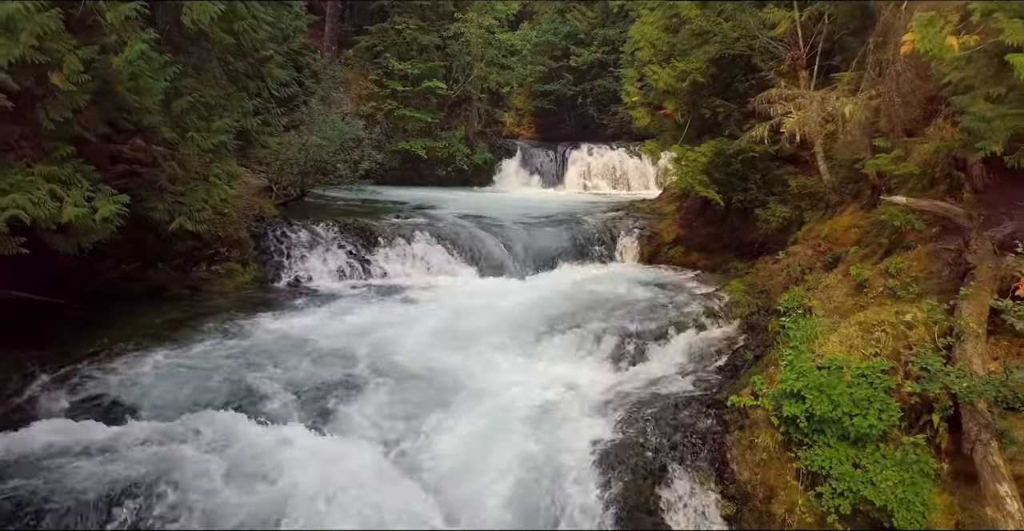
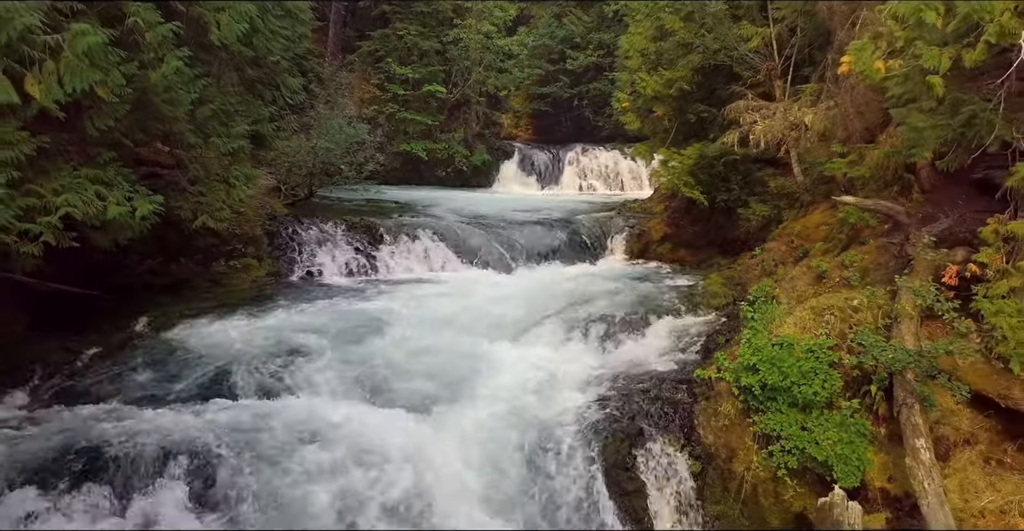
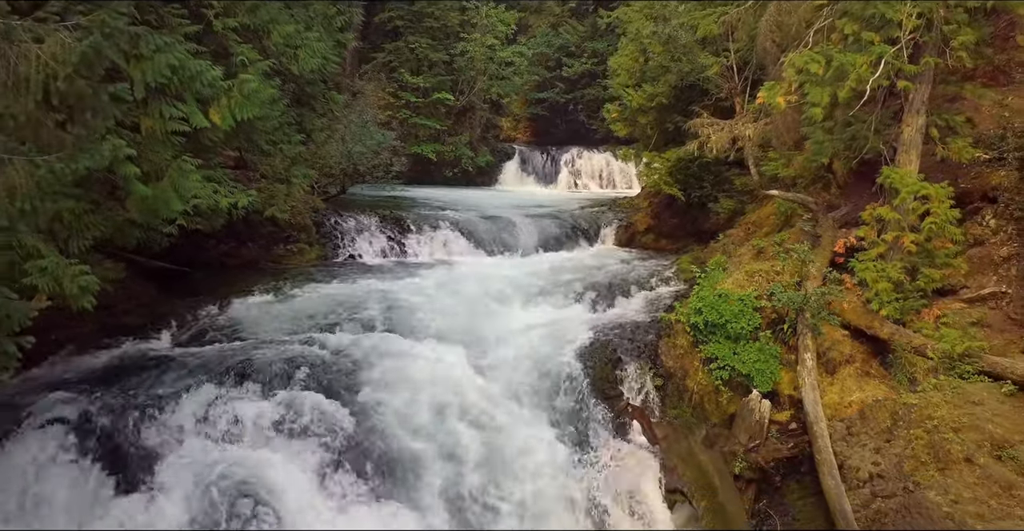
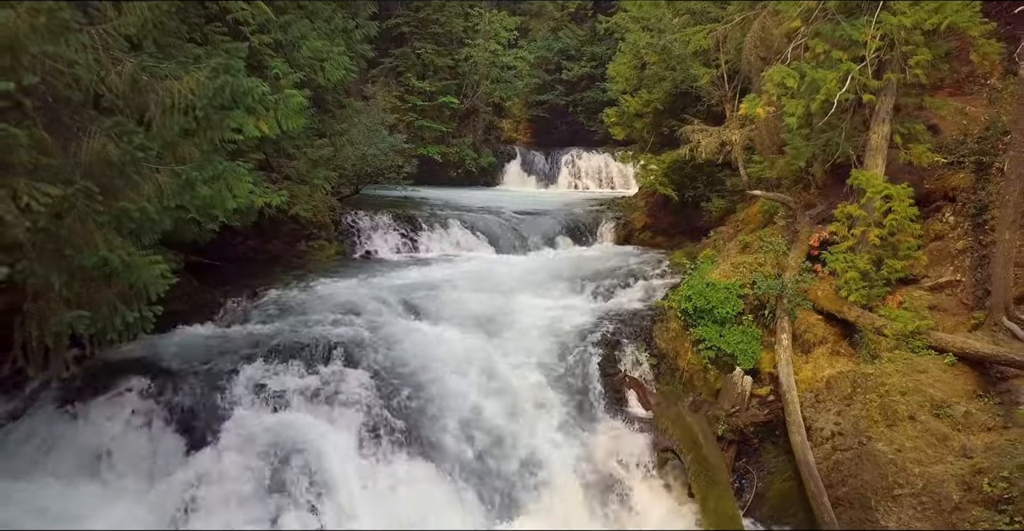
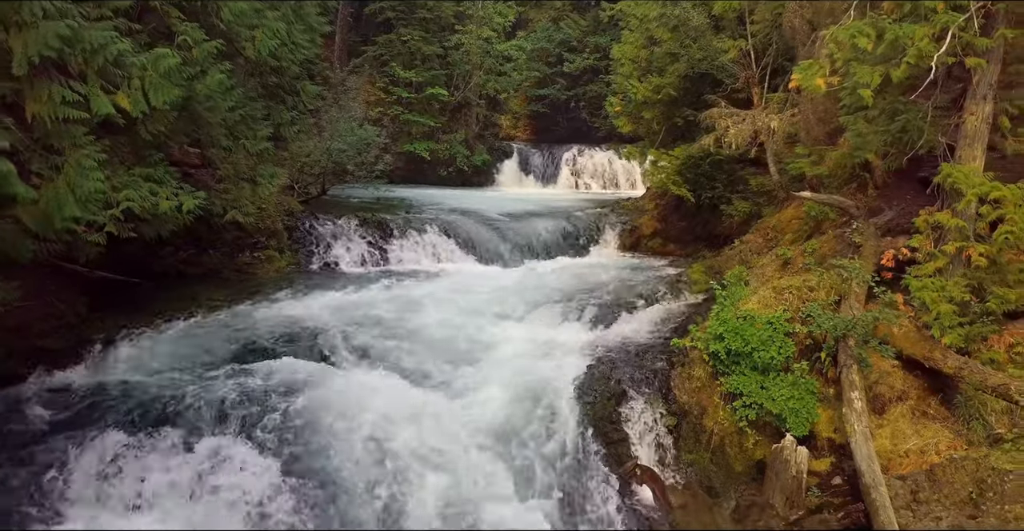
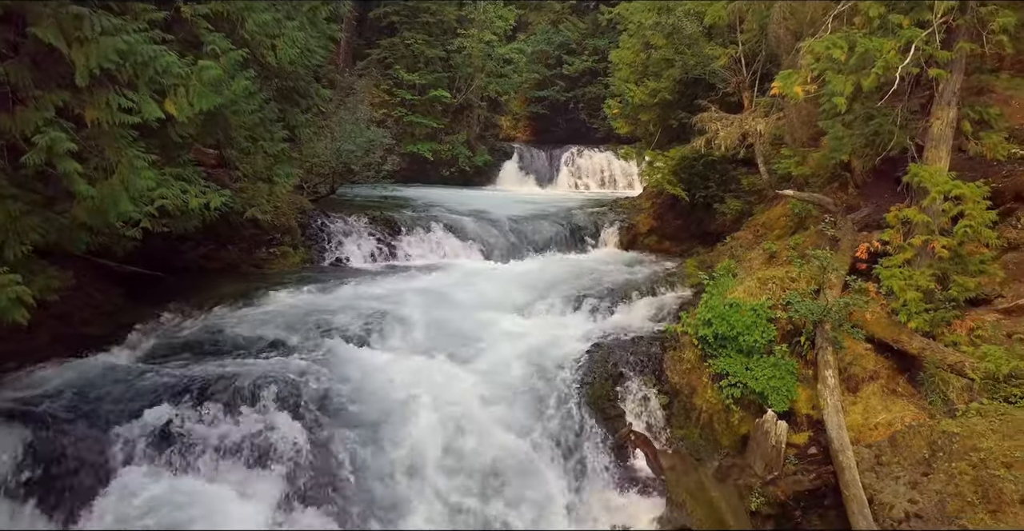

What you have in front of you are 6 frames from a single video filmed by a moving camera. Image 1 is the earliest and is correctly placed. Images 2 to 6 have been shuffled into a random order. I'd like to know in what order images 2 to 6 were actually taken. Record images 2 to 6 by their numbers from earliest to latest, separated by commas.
2, 5, 6, 3, 4
